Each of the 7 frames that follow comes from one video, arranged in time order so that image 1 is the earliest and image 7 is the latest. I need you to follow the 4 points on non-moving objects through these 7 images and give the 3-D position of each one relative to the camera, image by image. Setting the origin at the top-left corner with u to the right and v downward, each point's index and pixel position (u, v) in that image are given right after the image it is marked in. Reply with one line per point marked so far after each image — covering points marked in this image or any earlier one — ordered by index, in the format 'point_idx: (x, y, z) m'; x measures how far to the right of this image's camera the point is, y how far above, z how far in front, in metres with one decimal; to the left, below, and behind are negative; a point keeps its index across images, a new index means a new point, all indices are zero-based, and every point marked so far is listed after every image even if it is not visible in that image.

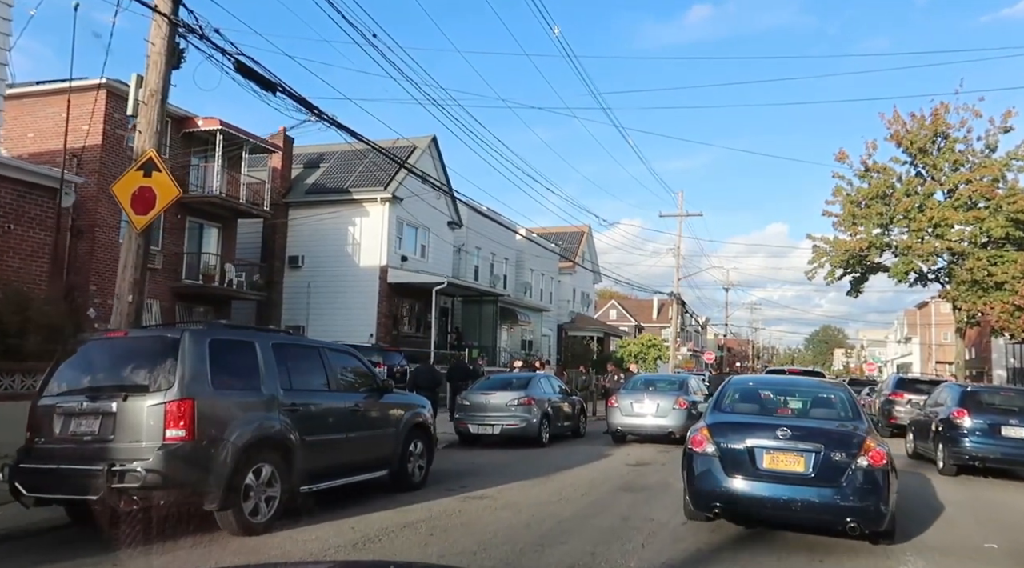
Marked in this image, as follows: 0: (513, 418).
0: (0.0, -2.4, +14.7) m
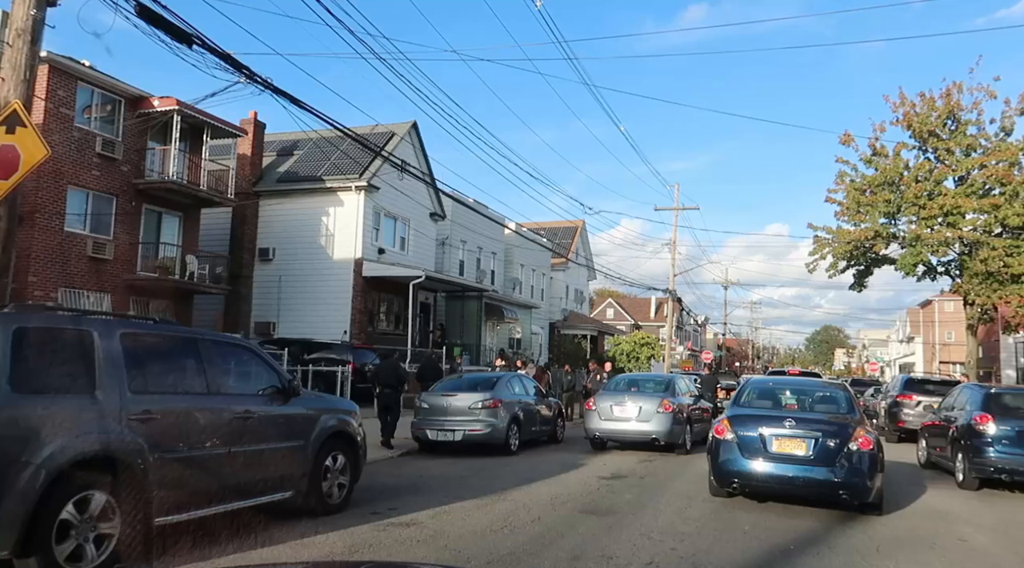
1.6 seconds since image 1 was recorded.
0: (-0.6, -2.2, +13.1) m
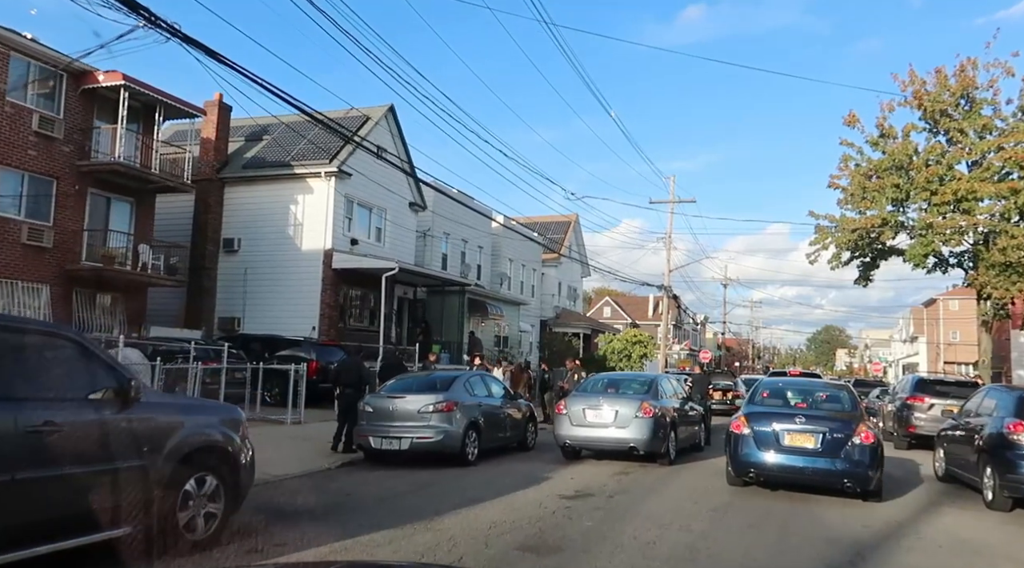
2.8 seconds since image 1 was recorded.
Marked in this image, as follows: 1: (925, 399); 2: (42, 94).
0: (-1.2, -2.0, +11.3) m
1: (+8.8, -2.5, +17.5) m
2: (-11.2, +4.5, +19.5) m
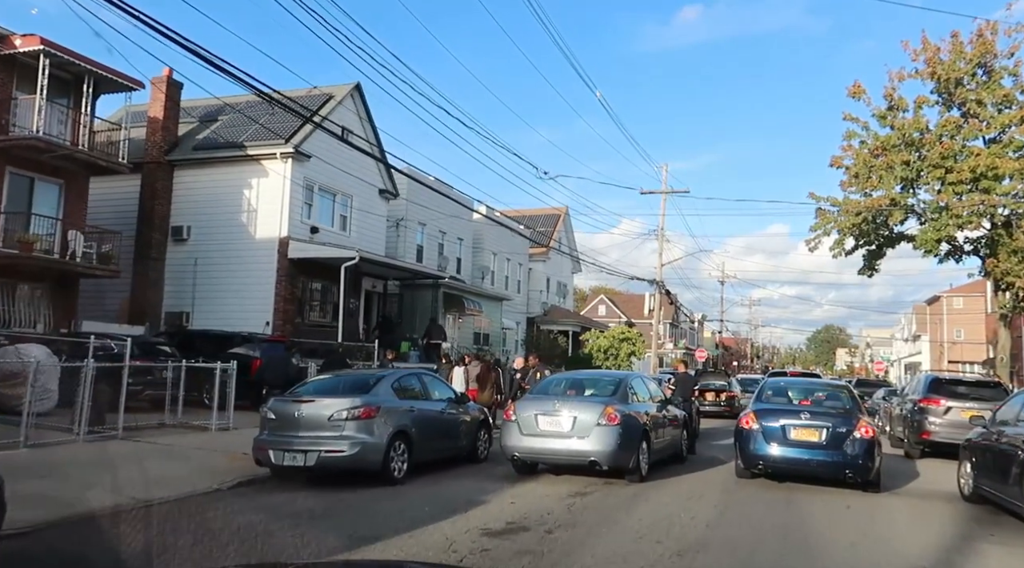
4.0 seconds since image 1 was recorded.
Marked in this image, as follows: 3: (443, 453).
0: (-1.9, -1.8, +9.3) m
1: (+8.1, -2.2, +15.4) m
2: (-11.9, +4.8, +17.4) m
3: (-1.0, -2.3, +11.0) m
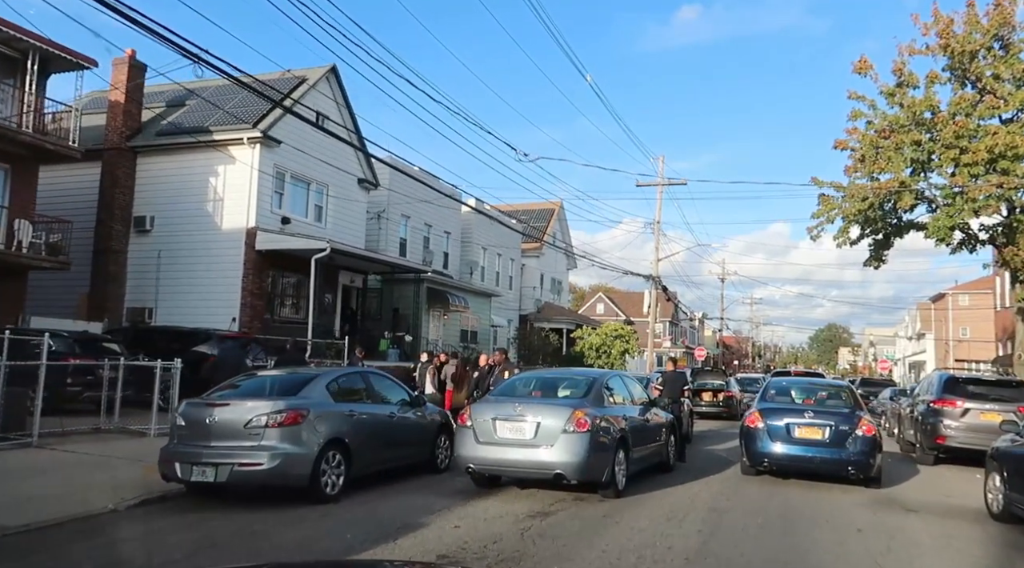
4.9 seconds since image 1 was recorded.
0: (-2.4, -1.6, +7.8) m
1: (+7.6, -2.0, +14.0) m
2: (-12.4, +4.9, +16.0) m
3: (-1.4, -2.1, +9.6) m
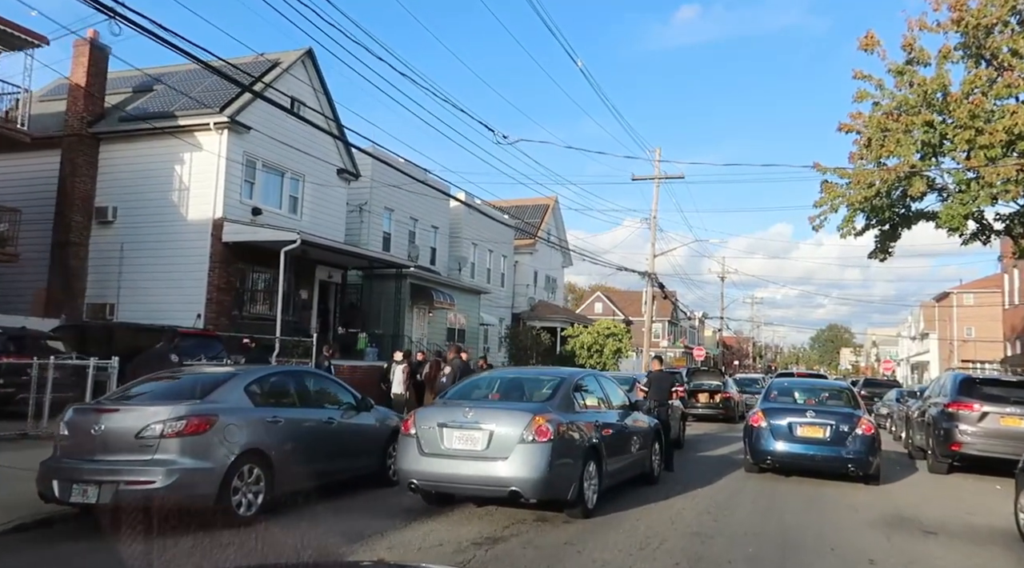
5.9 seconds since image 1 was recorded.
0: (-2.9, -1.4, +6.6) m
1: (+7.2, -1.9, +12.7) m
2: (-12.8, +5.1, +14.7) m
3: (-1.9, -1.9, +8.3) m
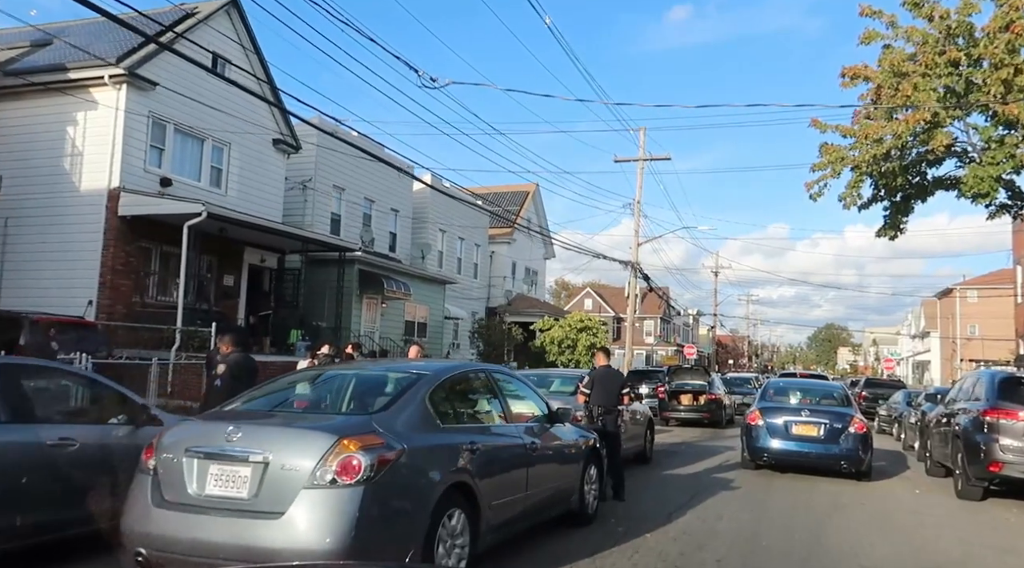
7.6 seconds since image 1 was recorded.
0: (-3.9, -1.1, +3.6) m
1: (+6.1, -1.5, +9.8) m
2: (-13.9, +5.5, +11.7) m
3: (-3.0, -1.6, +5.3) m
